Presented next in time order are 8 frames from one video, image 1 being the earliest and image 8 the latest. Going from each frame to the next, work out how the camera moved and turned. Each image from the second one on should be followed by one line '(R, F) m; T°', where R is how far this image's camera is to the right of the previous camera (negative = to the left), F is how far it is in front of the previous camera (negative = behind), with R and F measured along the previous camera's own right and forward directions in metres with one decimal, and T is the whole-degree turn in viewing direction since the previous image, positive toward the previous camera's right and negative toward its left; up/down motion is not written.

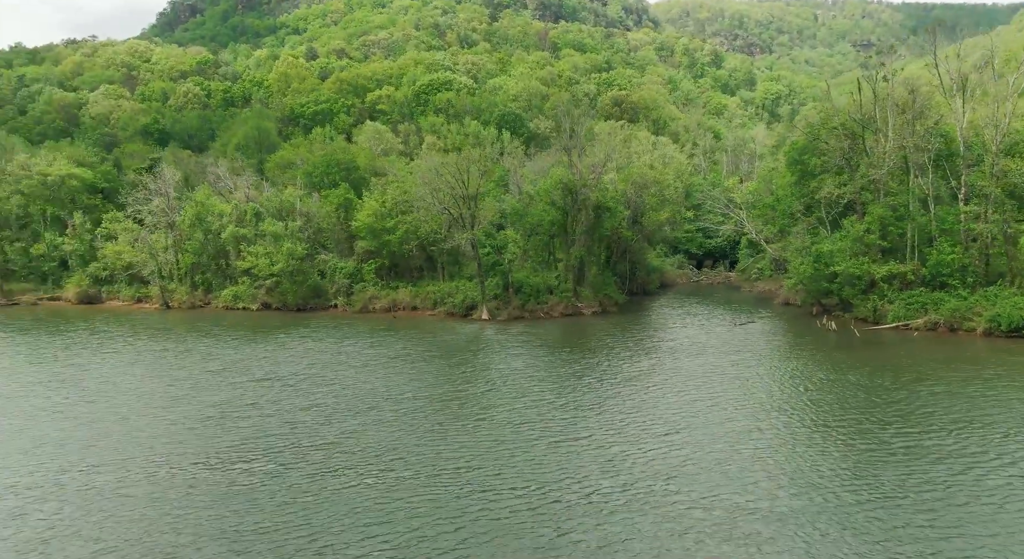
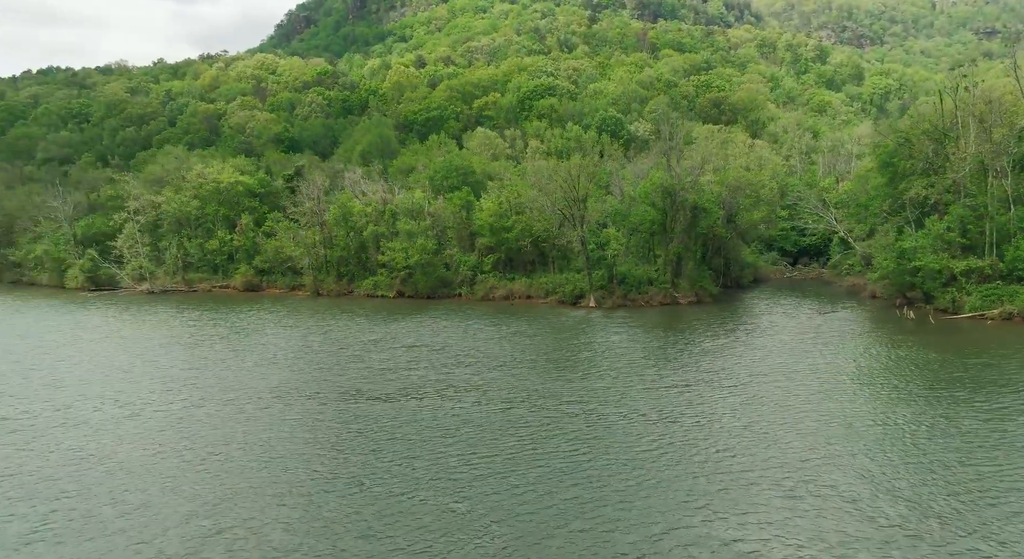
(-0.7, -7.6) m; -7°
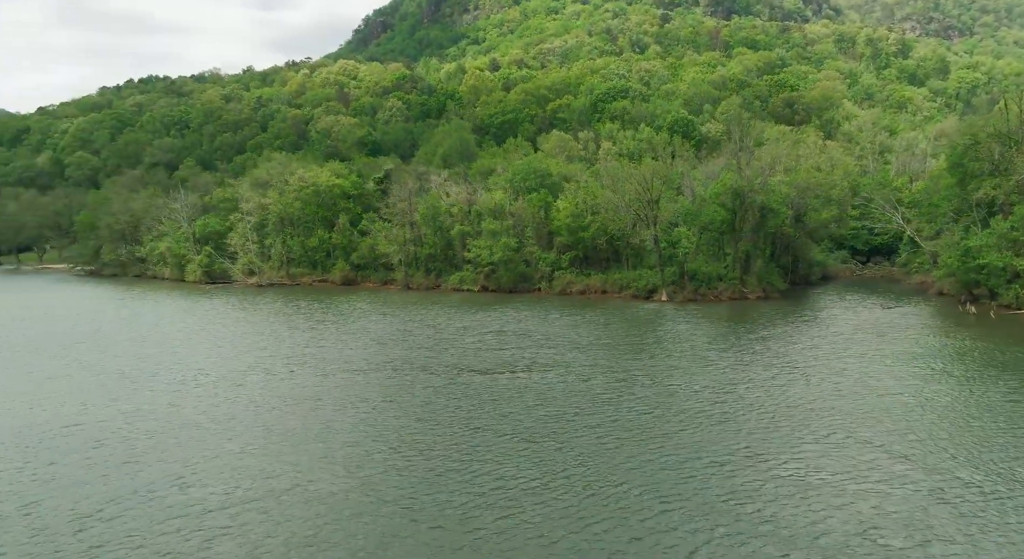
(-0.6, -5.0) m; -5°
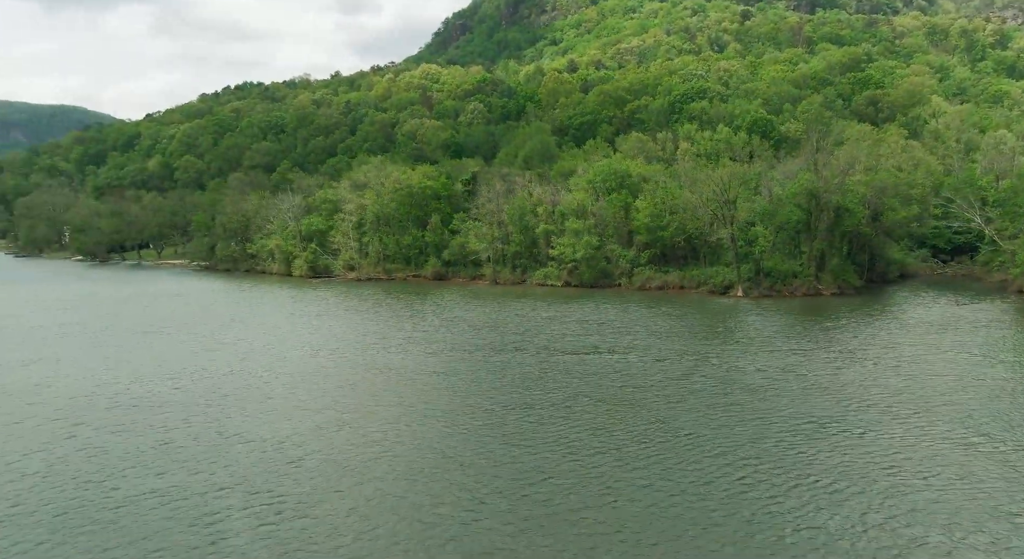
(-0.7, -4.7) m; -6°
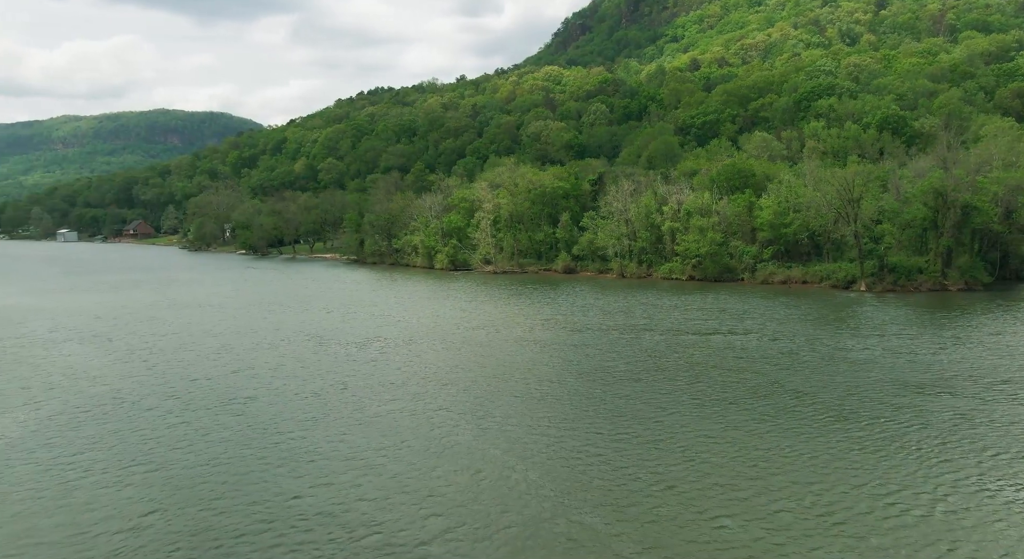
(-1.0, -6.2) m; -9°
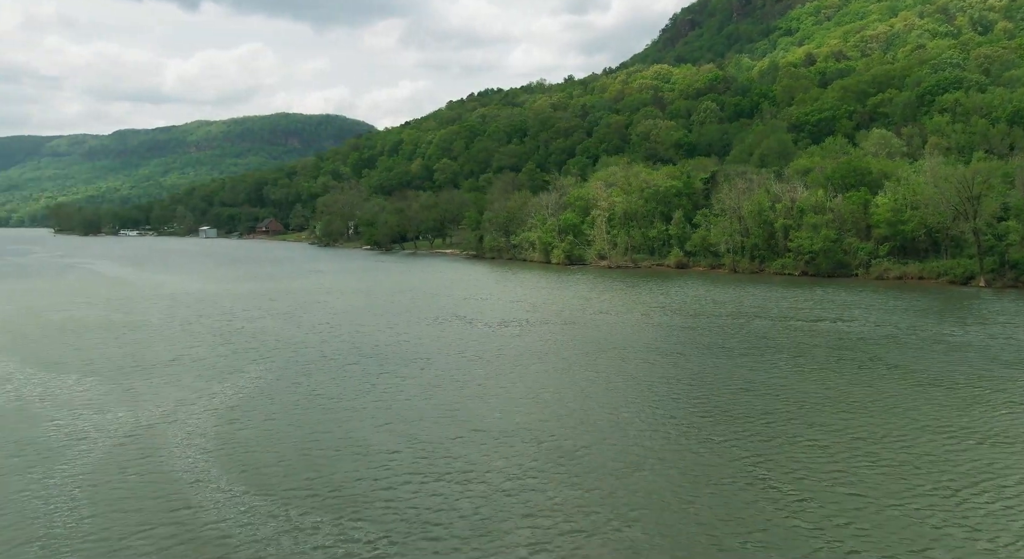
(-1.2, -5.2) m; -8°
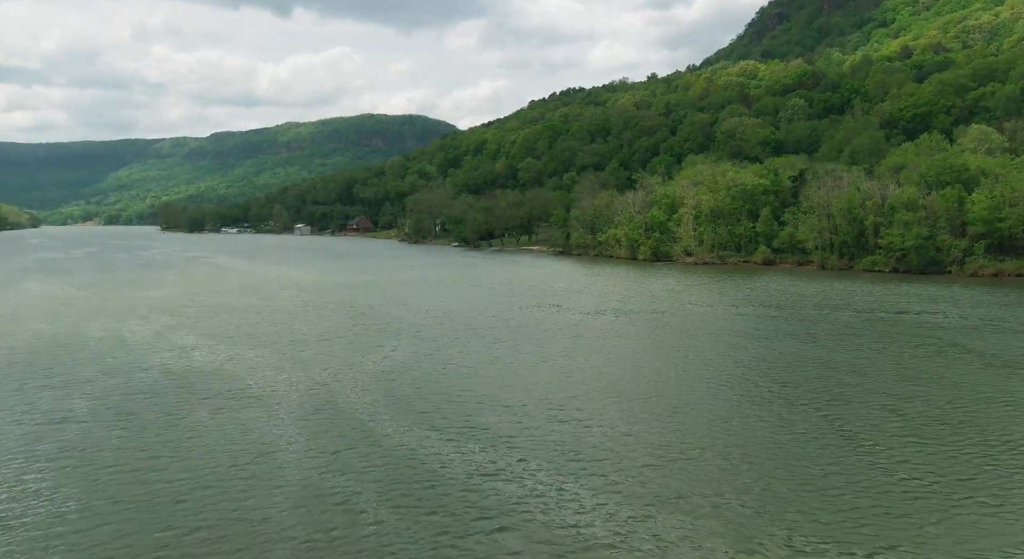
(-1.0, -3.7) m; -6°
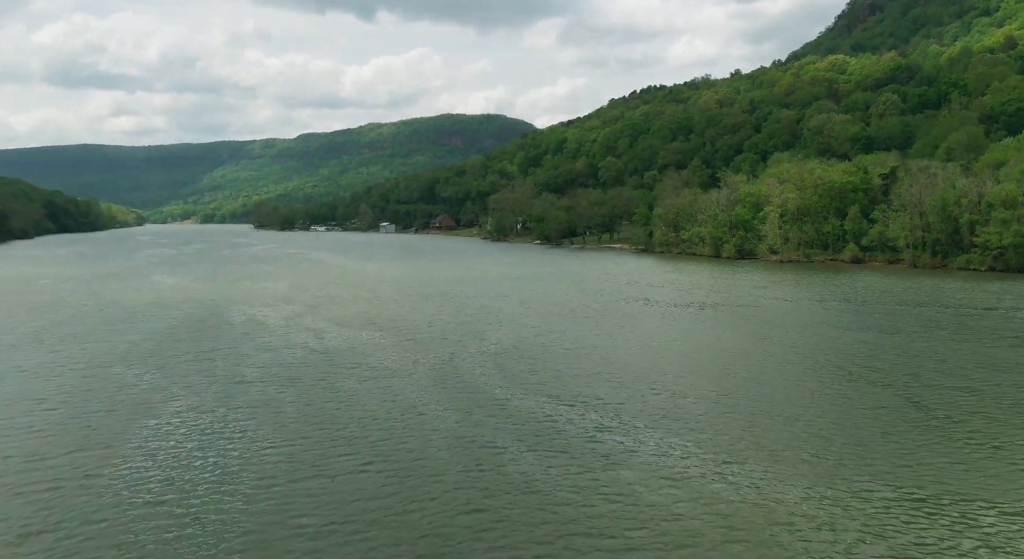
(-0.9, -2.7) m; -6°
